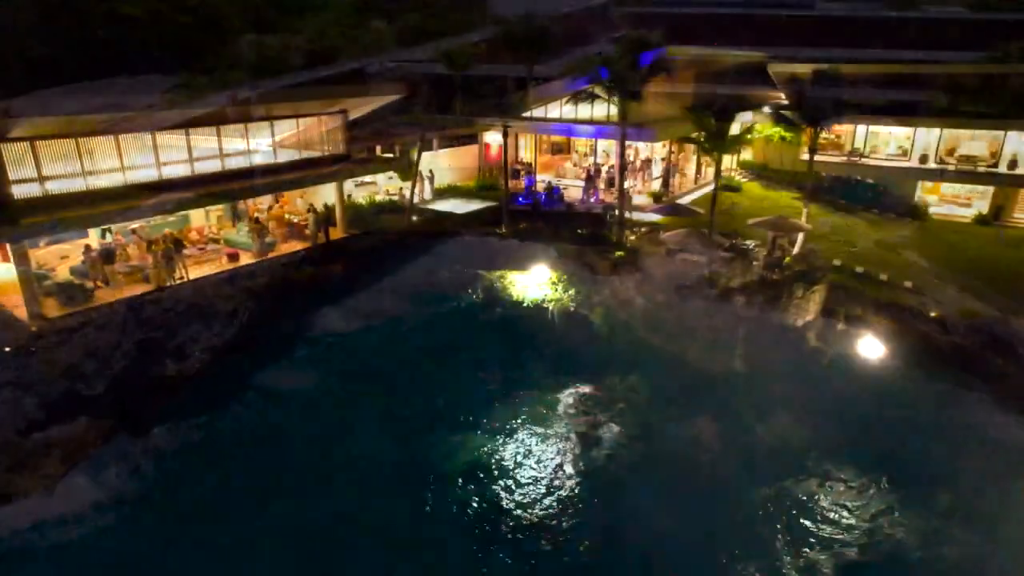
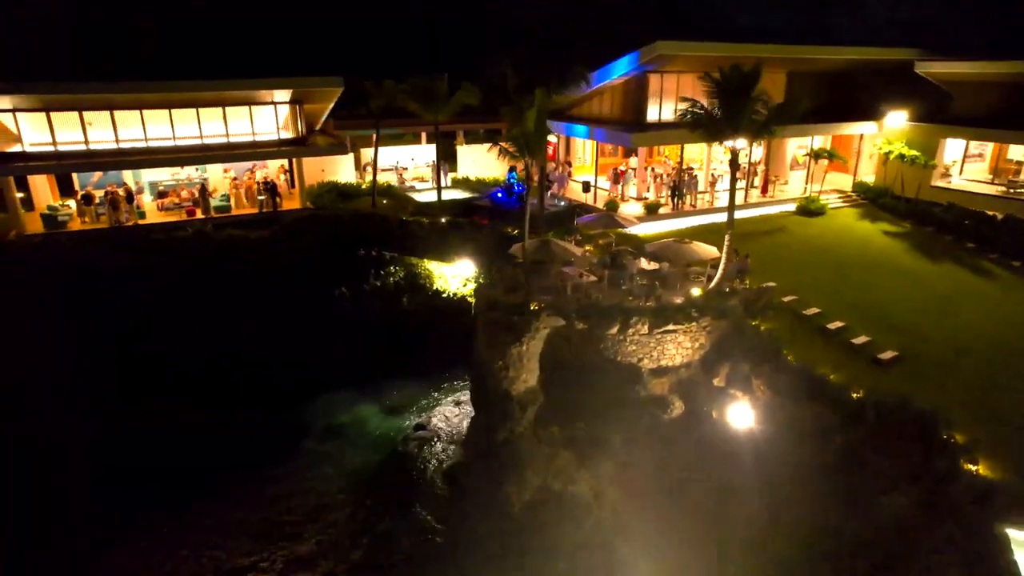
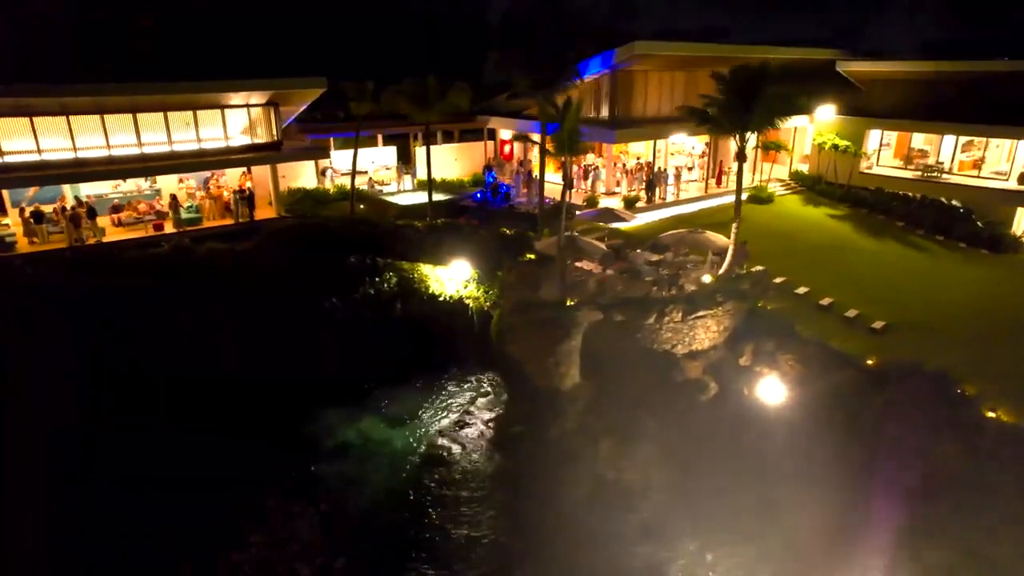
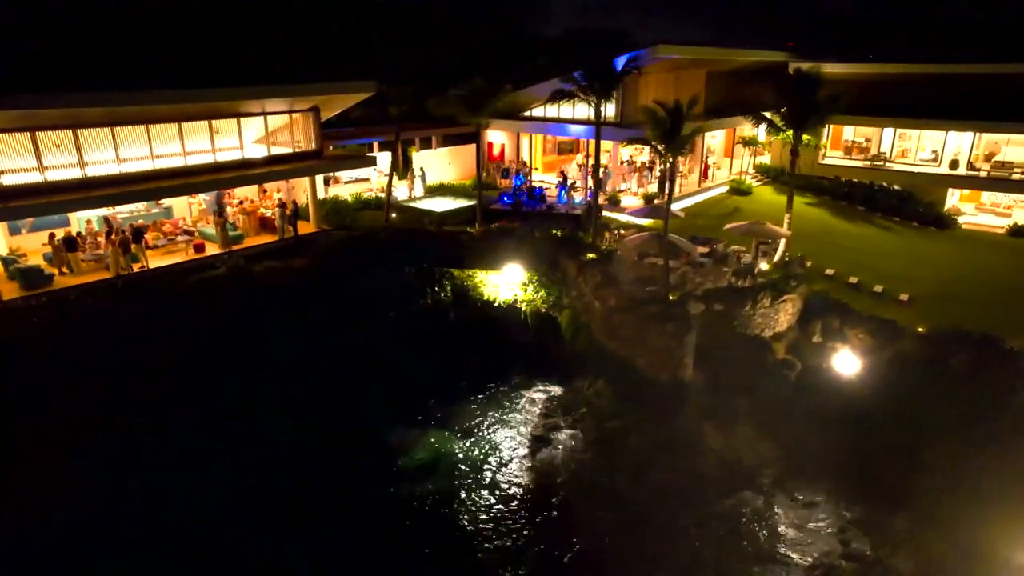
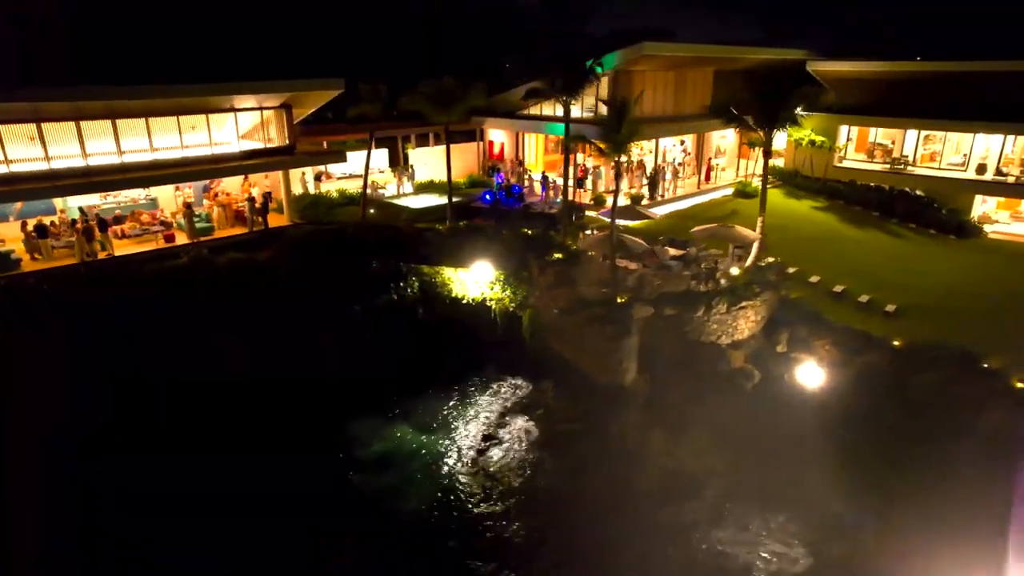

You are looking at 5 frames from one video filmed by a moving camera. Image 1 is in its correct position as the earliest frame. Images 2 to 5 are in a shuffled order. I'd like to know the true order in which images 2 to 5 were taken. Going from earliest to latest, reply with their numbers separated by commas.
4, 5, 3, 2
